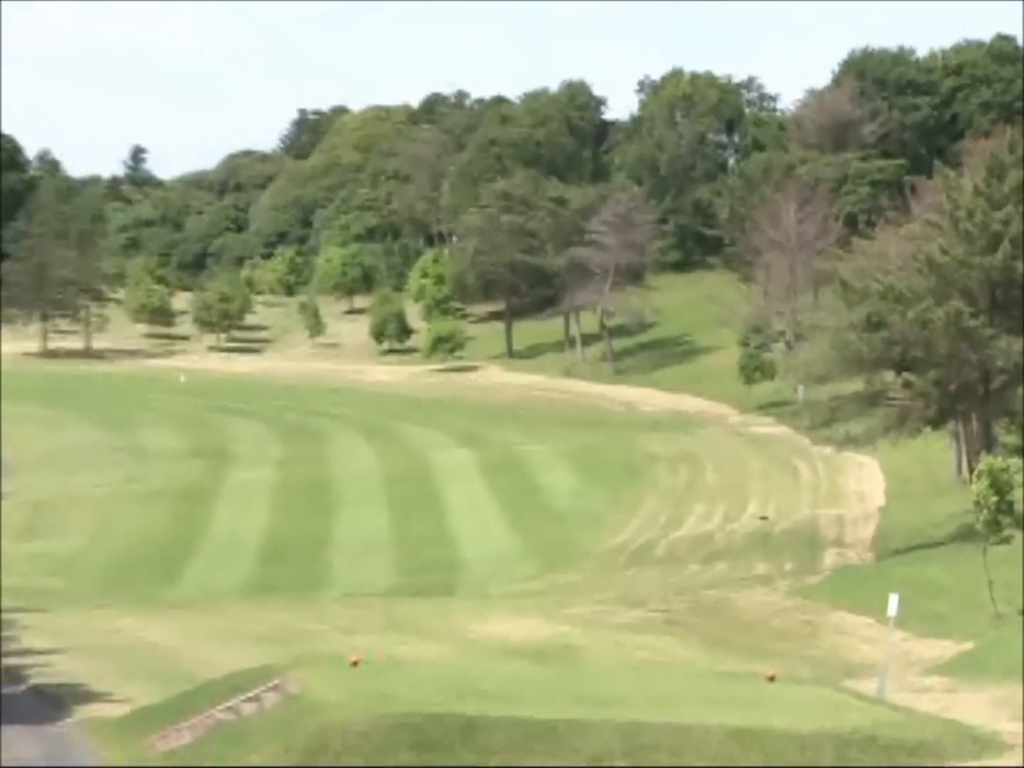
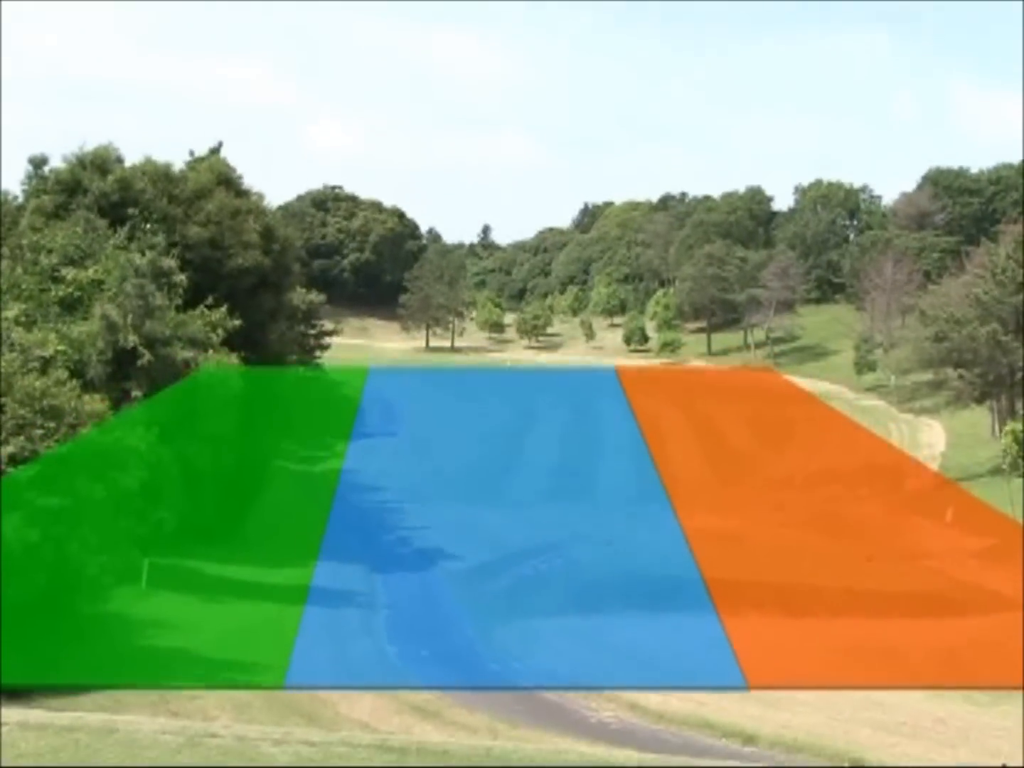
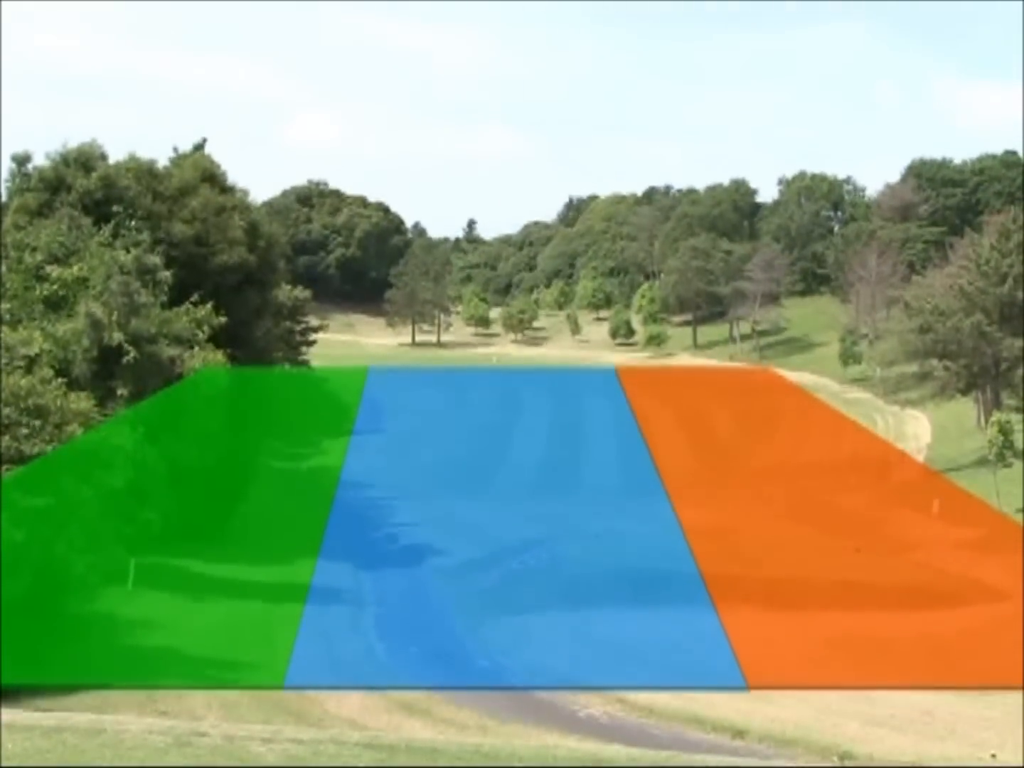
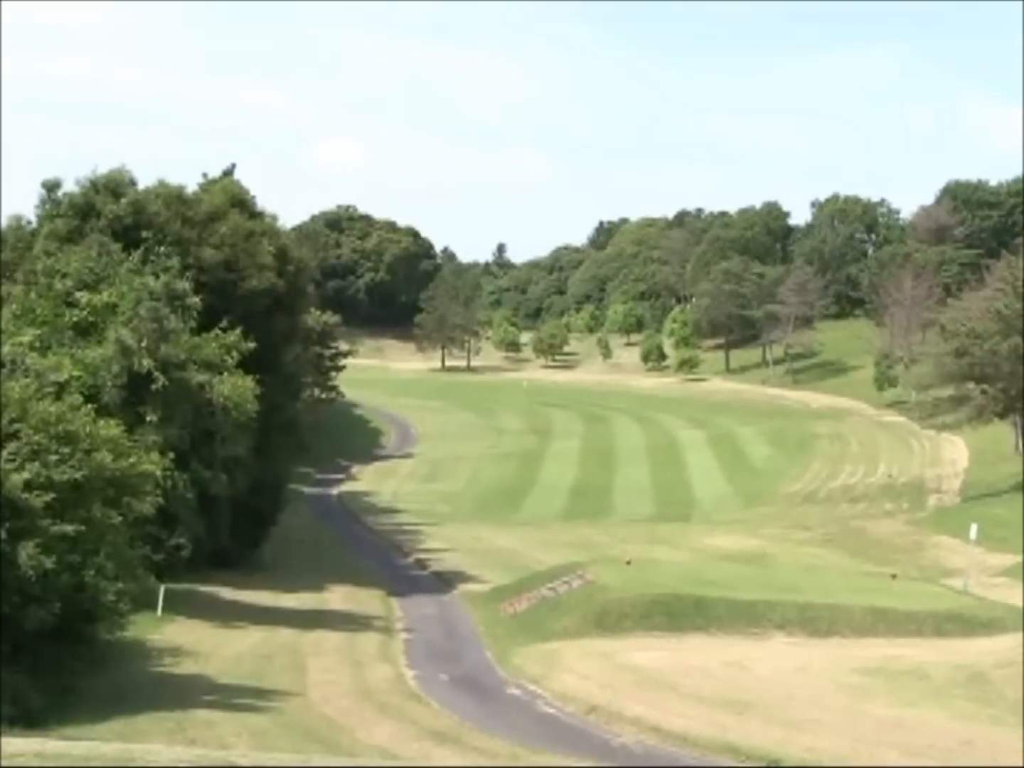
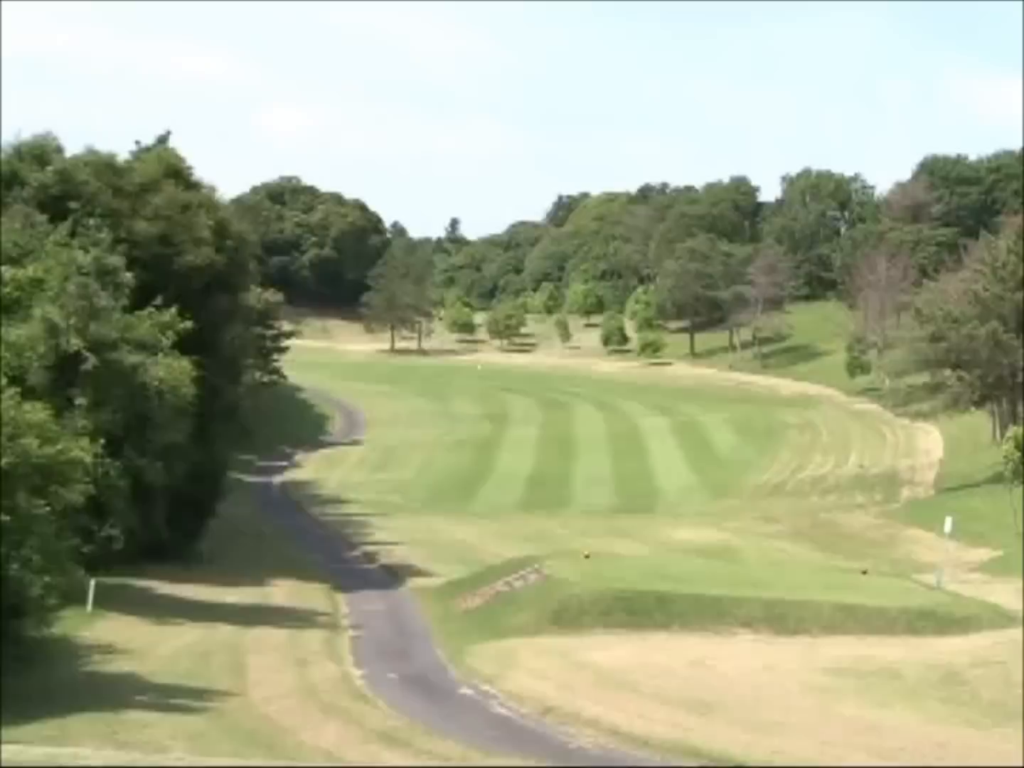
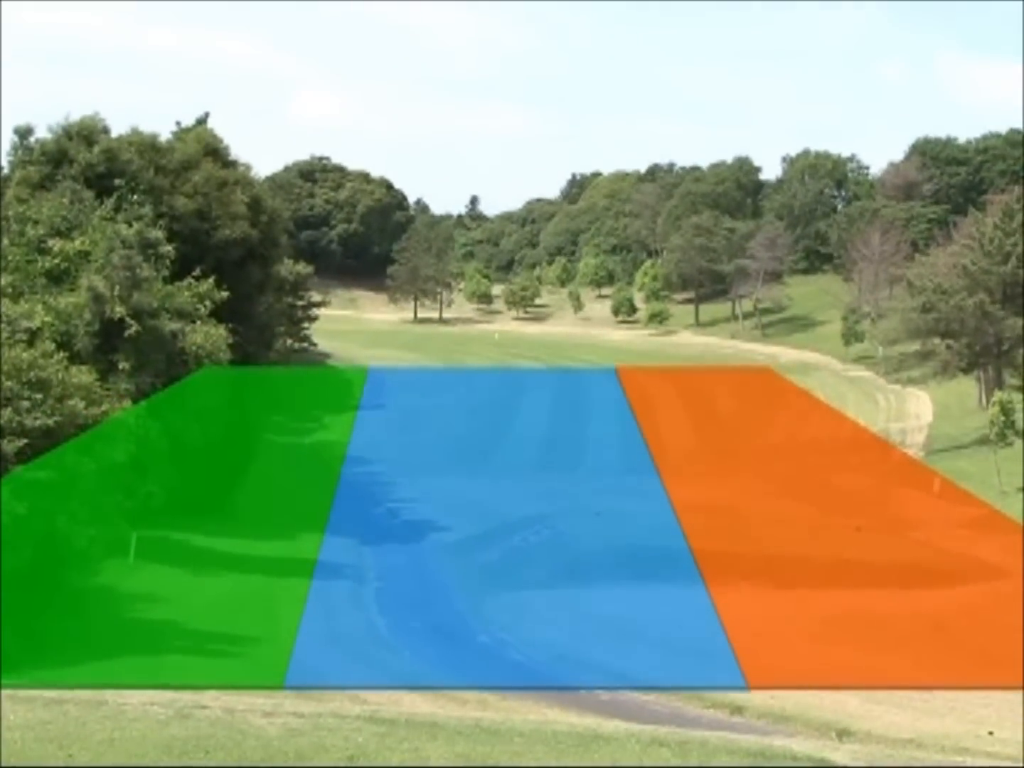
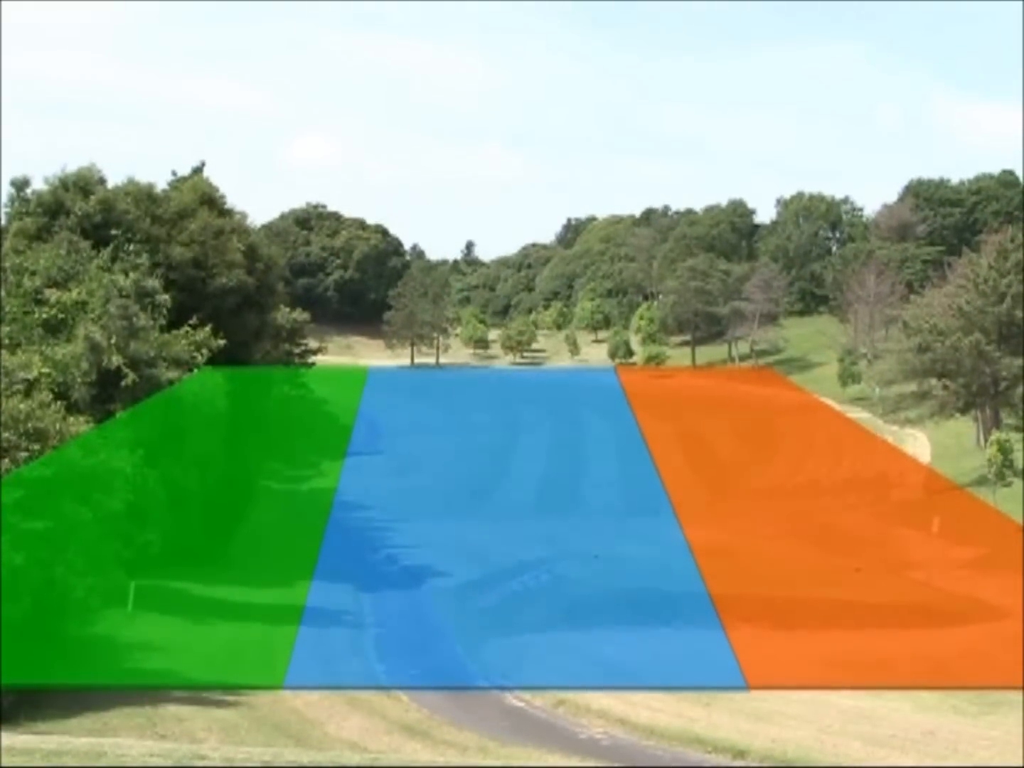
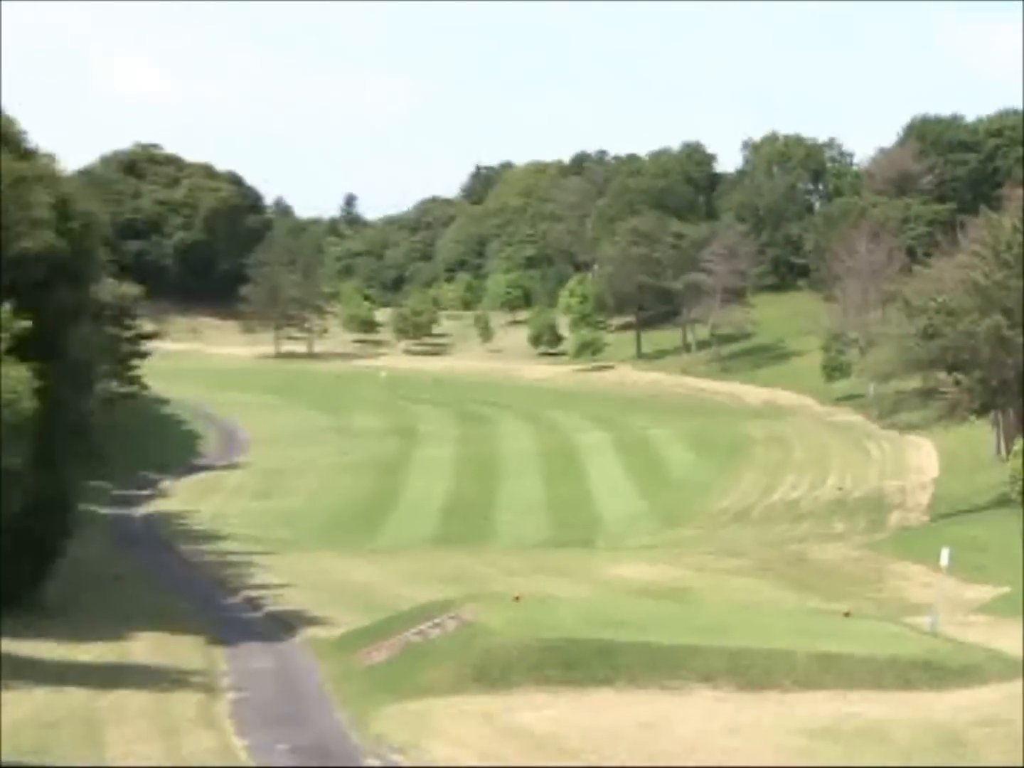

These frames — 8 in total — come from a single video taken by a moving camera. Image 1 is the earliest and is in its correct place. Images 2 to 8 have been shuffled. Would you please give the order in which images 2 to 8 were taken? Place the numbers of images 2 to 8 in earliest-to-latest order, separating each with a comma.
8, 5, 4, 2, 6, 3, 7
